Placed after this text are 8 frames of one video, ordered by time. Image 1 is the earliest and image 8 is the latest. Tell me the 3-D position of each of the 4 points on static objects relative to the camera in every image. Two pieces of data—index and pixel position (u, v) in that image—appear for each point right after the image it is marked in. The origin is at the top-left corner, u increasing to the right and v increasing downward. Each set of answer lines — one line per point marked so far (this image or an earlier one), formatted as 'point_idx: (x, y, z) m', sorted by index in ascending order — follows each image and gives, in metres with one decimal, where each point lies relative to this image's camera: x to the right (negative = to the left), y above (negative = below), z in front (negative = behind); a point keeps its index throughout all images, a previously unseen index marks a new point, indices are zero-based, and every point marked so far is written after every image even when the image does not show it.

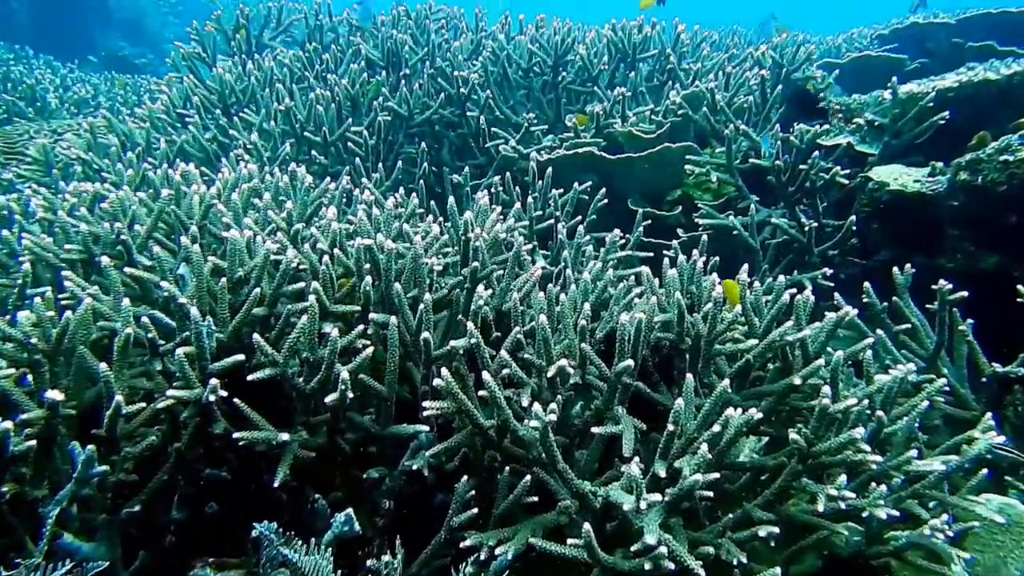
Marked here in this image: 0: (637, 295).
0: (+0.5, 0.0, +3.1) m
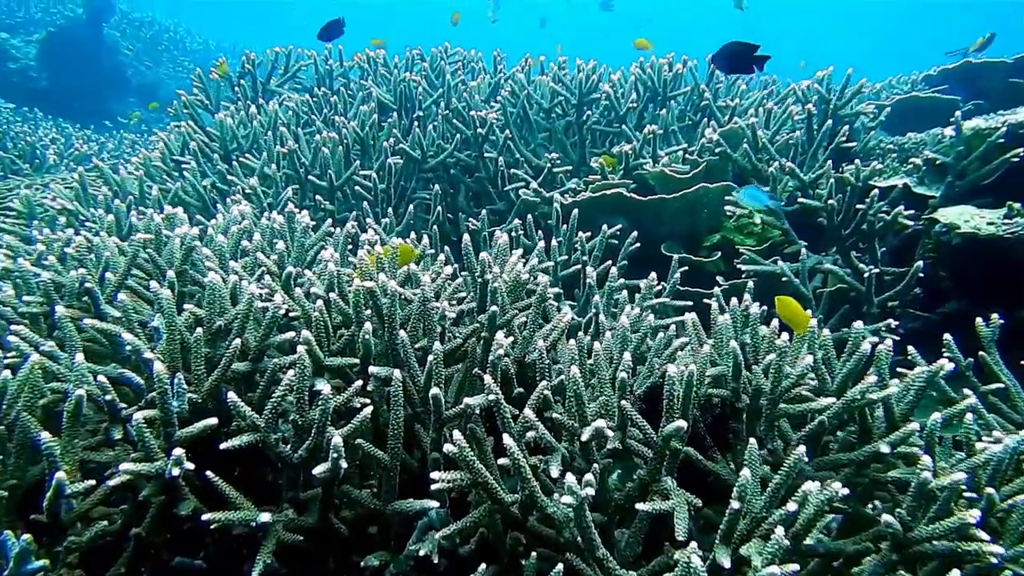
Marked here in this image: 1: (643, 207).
0: (+0.6, -0.2, +2.6) m
1: (+0.7, +0.4, +4.1) m
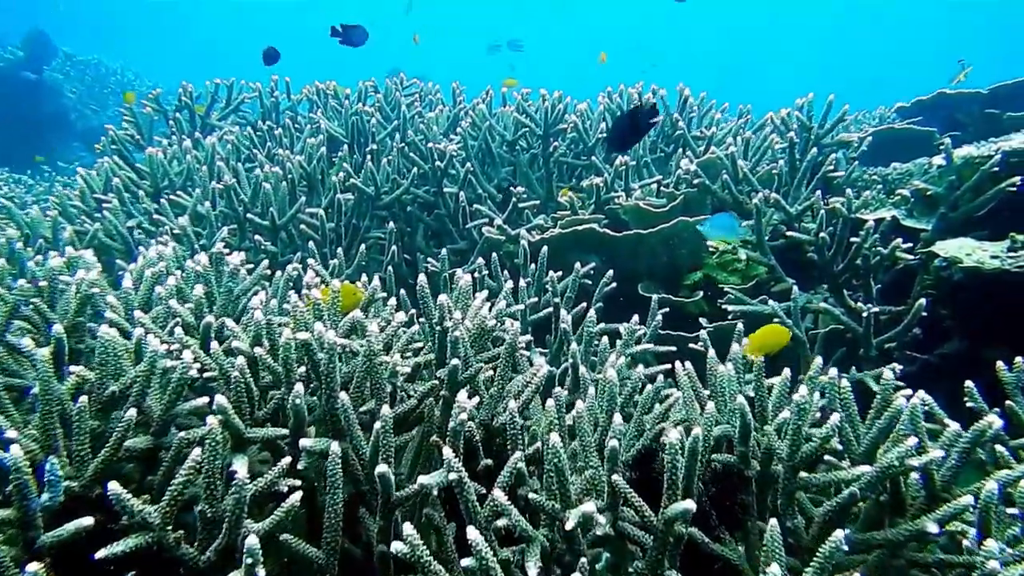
0: (+0.5, -0.3, +2.2) m
1: (+0.5, +0.2, +3.8) m
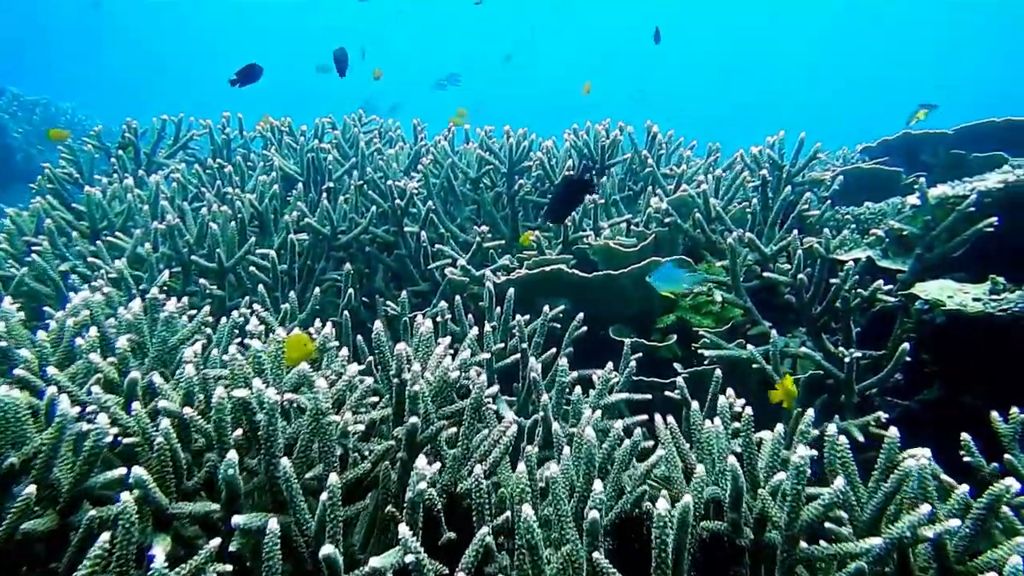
0: (+0.4, -0.5, +2.0) m
1: (+0.3, 0.0, +3.6) m
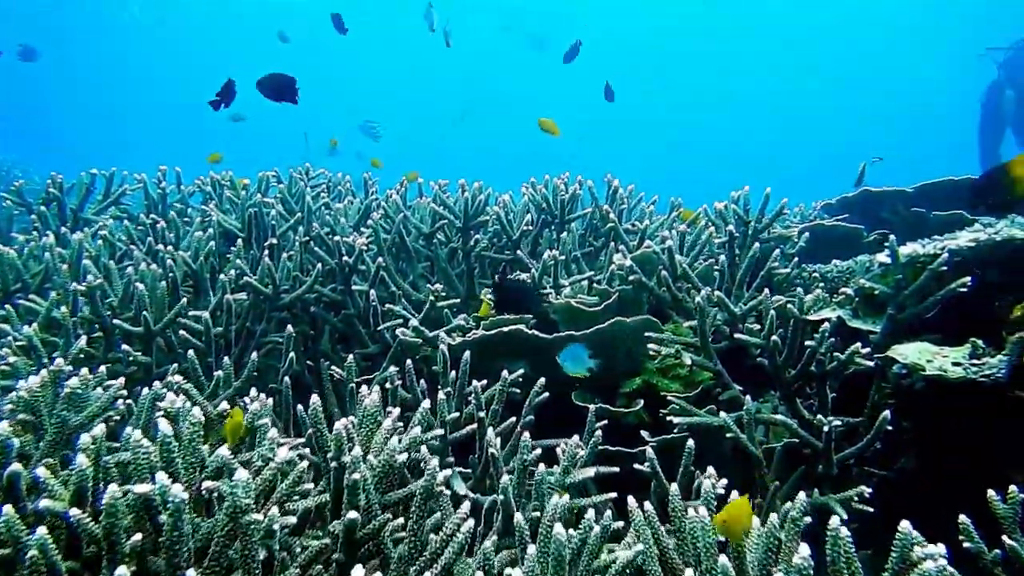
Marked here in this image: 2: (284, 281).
0: (+0.3, -0.6, +1.8) m
1: (+0.2, -0.3, +3.4) m
2: (-1.1, 0.0, +3.9) m
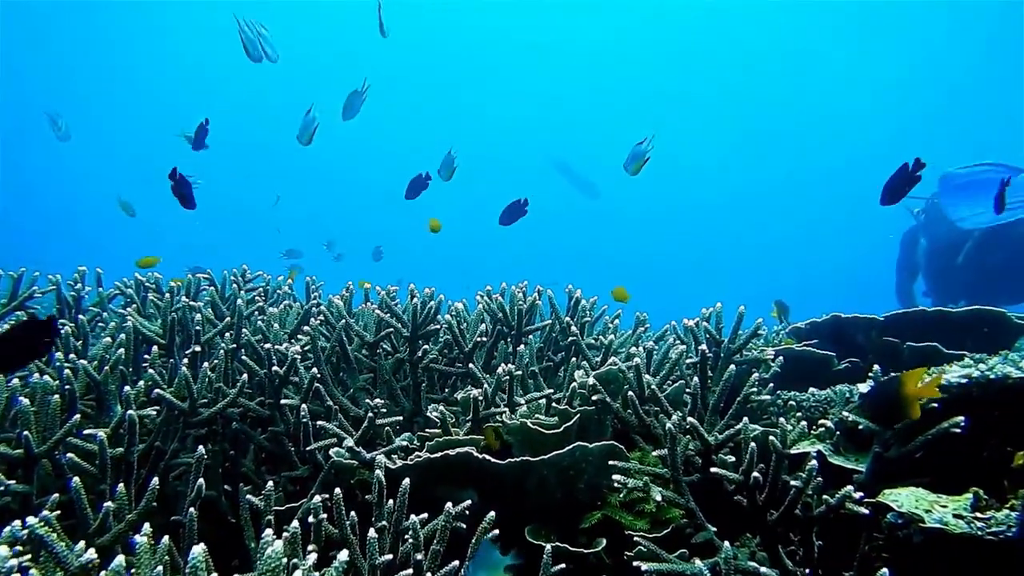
0: (+0.2, -0.9, +1.4) m
1: (-0.1, -0.7, +3.0) m
2: (-1.4, -0.5, +3.4) m
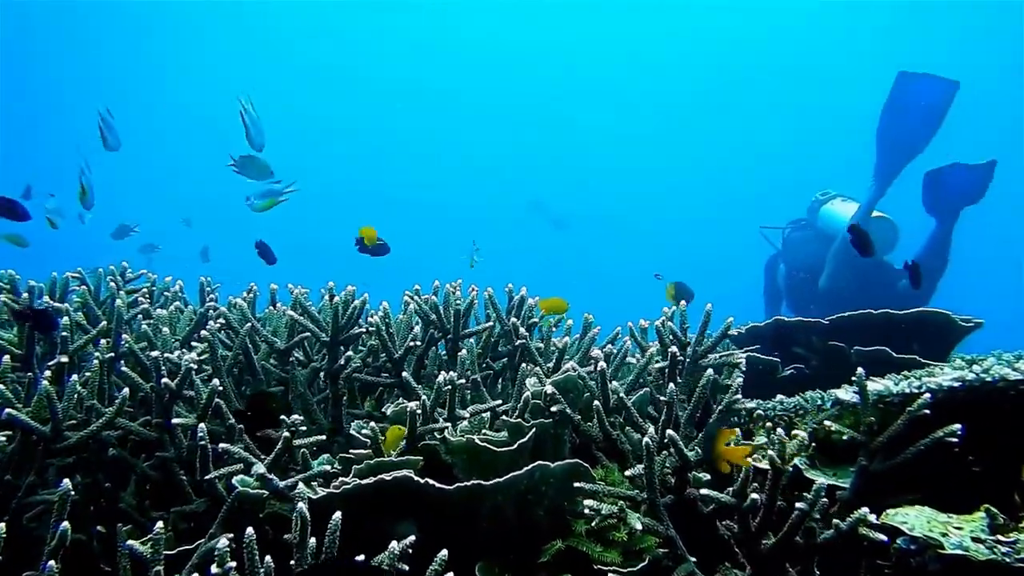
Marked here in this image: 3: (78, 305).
0: (+0.2, -0.8, +0.9) m
1: (-0.2, -0.7, +2.5) m
2: (-1.6, -0.4, +2.7) m
3: (-2.0, 0.0, +3.5) m
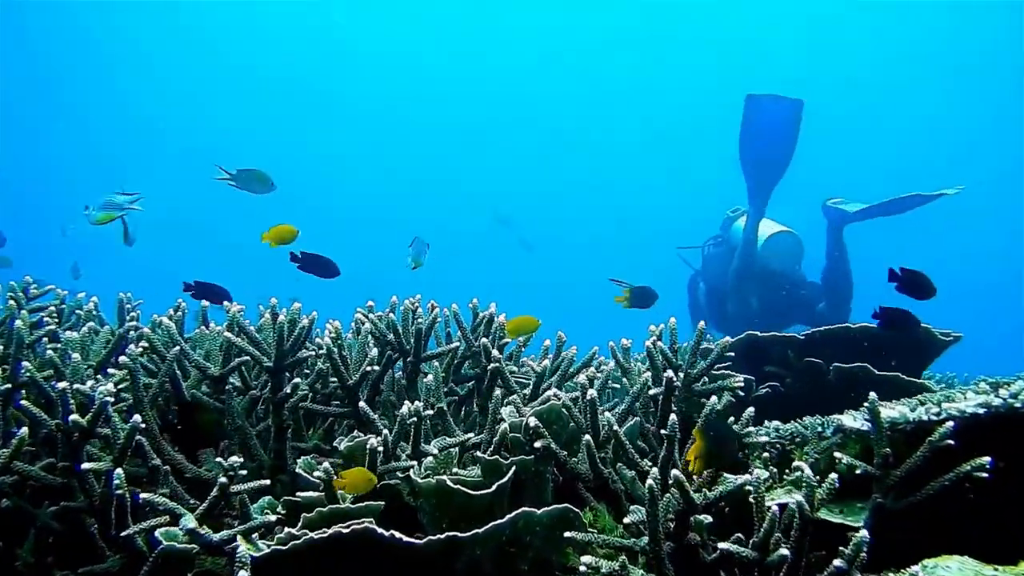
0: (+0.3, -0.8, +0.5) m
1: (-0.2, -0.7, +2.1) m
2: (-1.6, -0.5, +2.2) m
3: (-2.1, -0.1, +3.0) m
